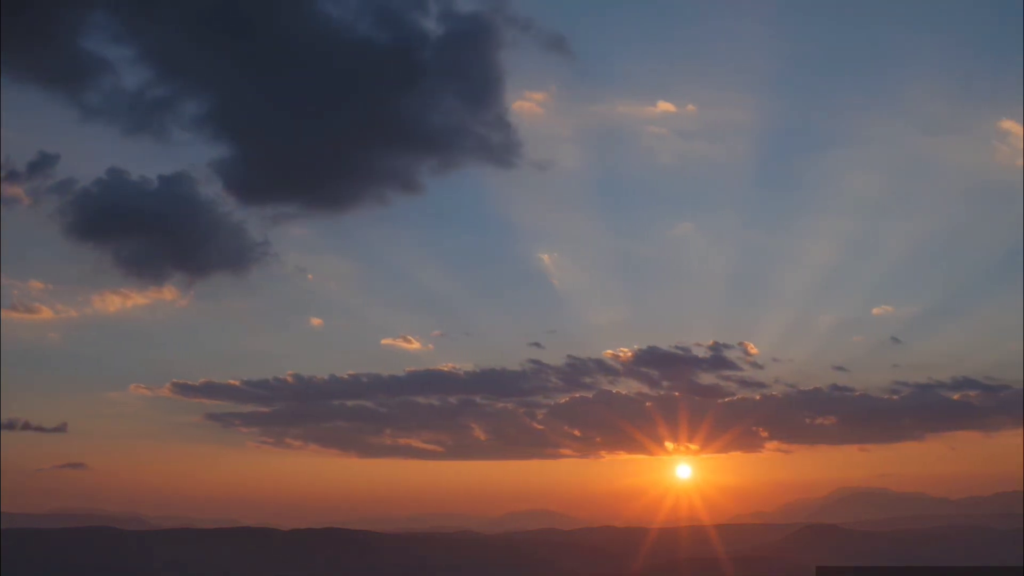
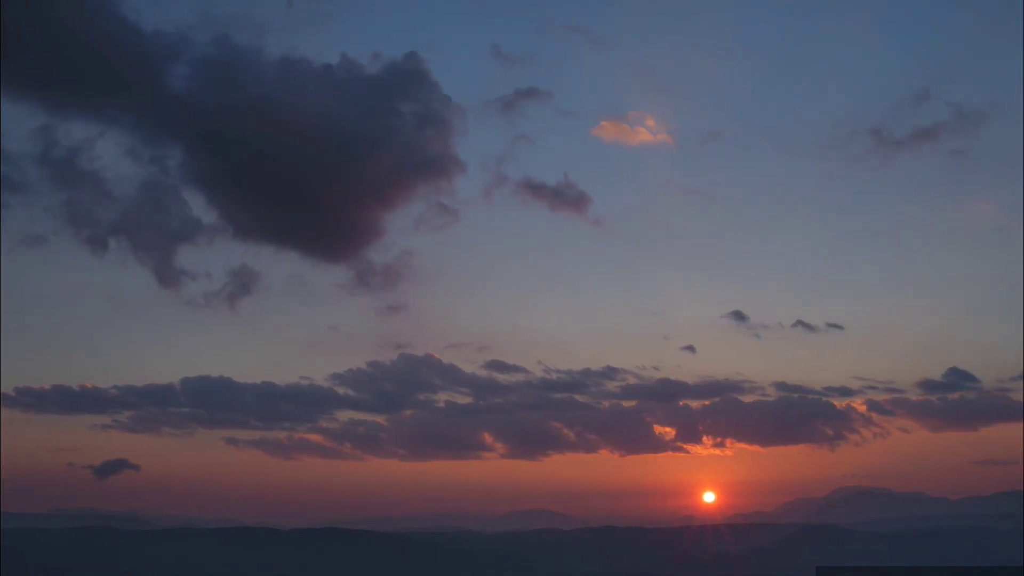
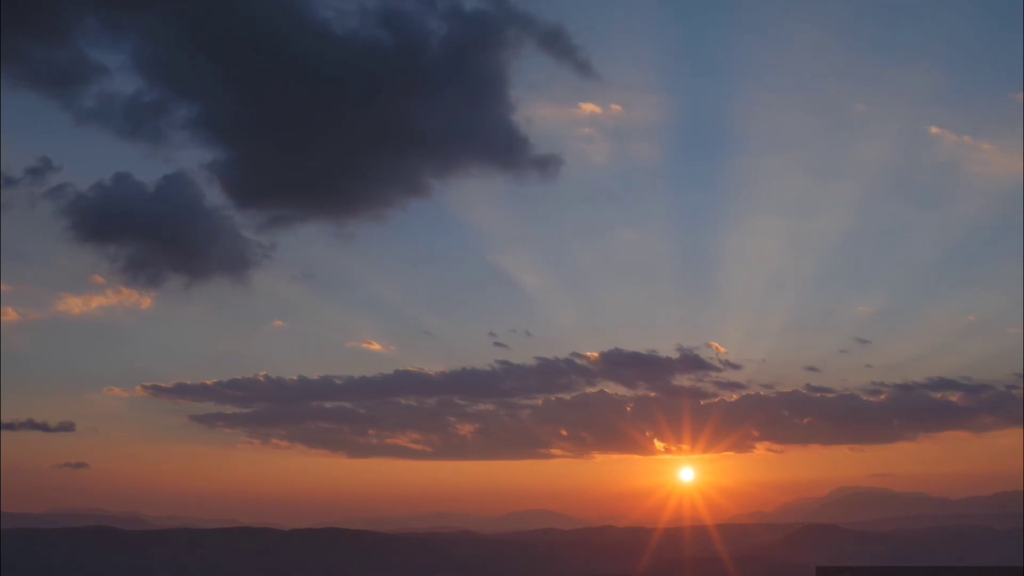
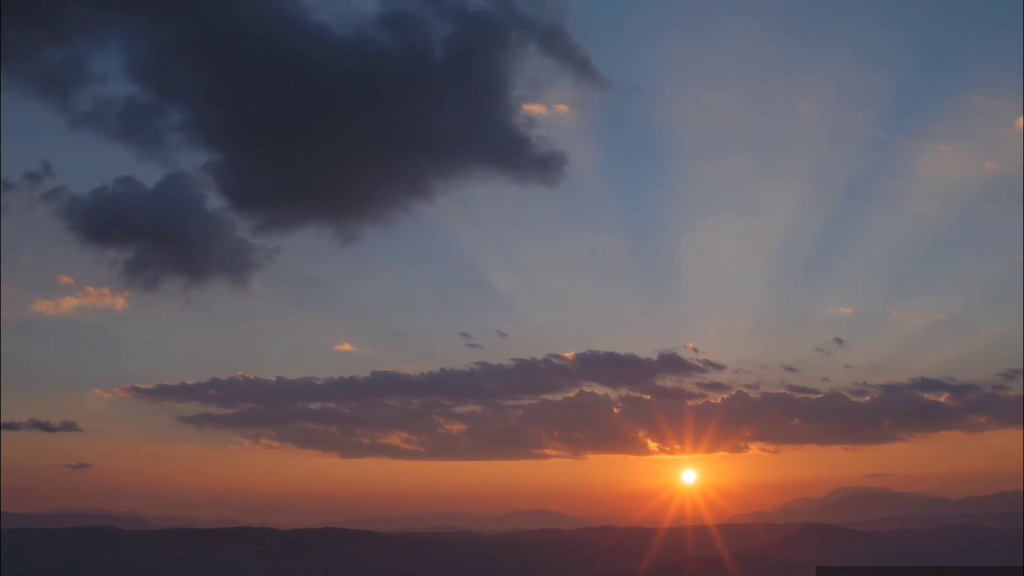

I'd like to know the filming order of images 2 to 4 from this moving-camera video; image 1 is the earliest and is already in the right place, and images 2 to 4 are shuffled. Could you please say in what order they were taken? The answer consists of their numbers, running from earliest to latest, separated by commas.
3, 4, 2
